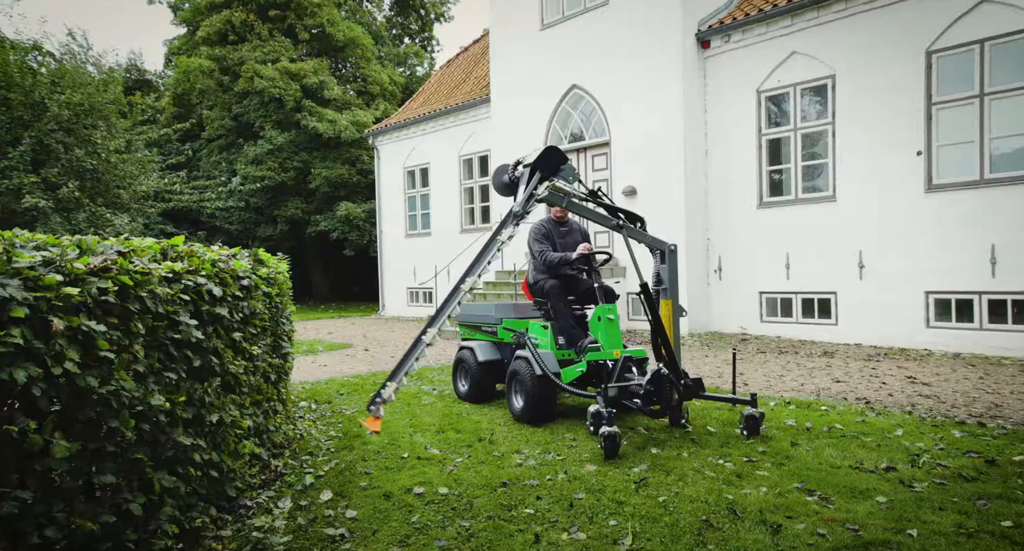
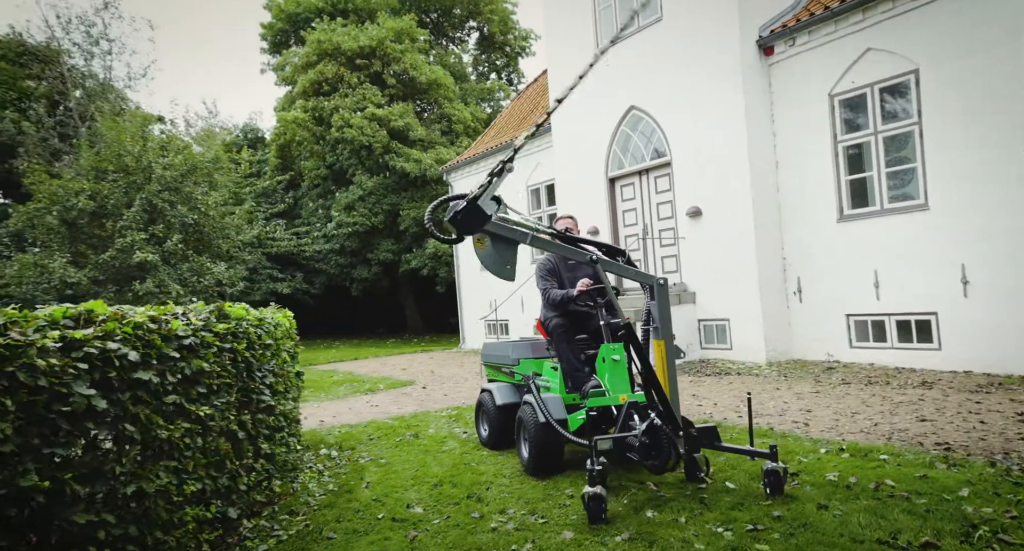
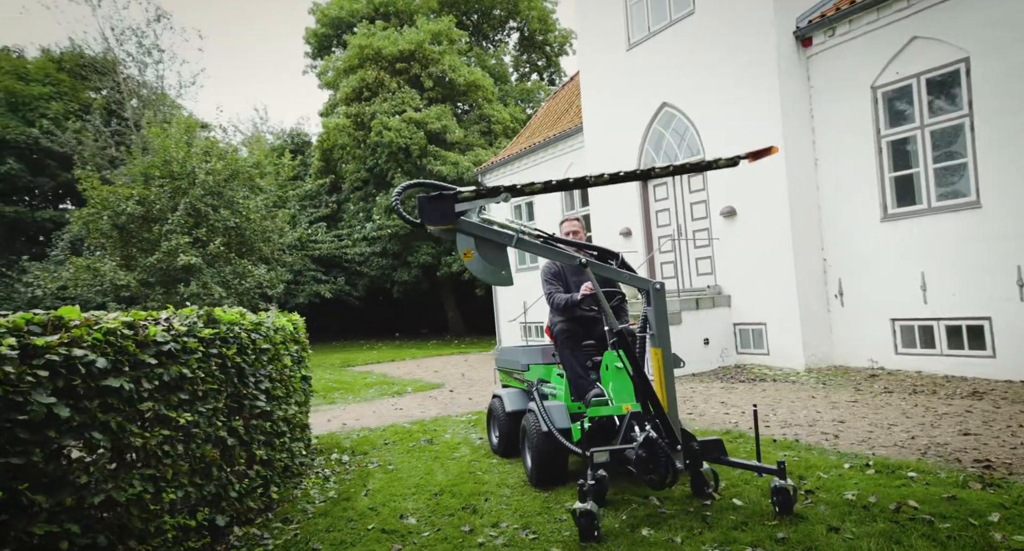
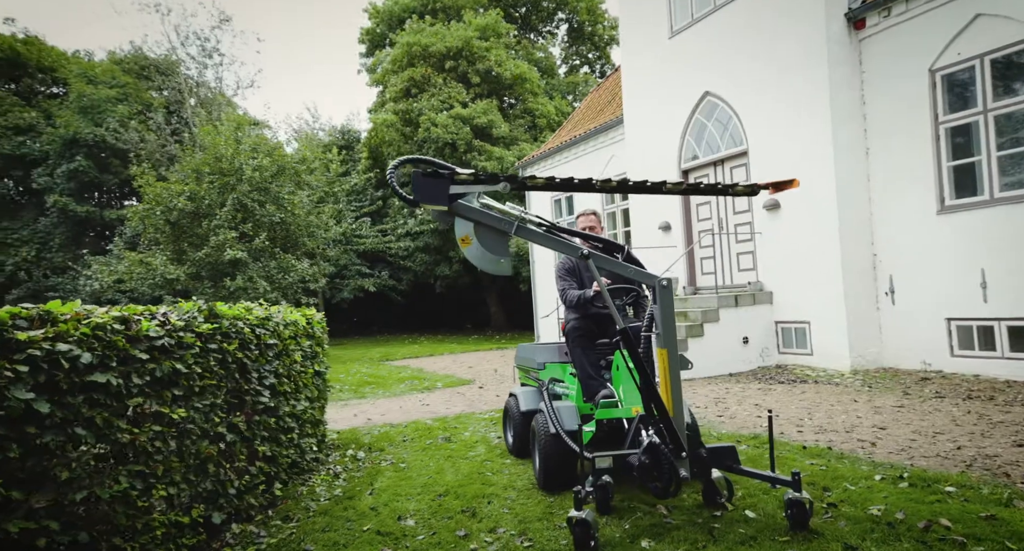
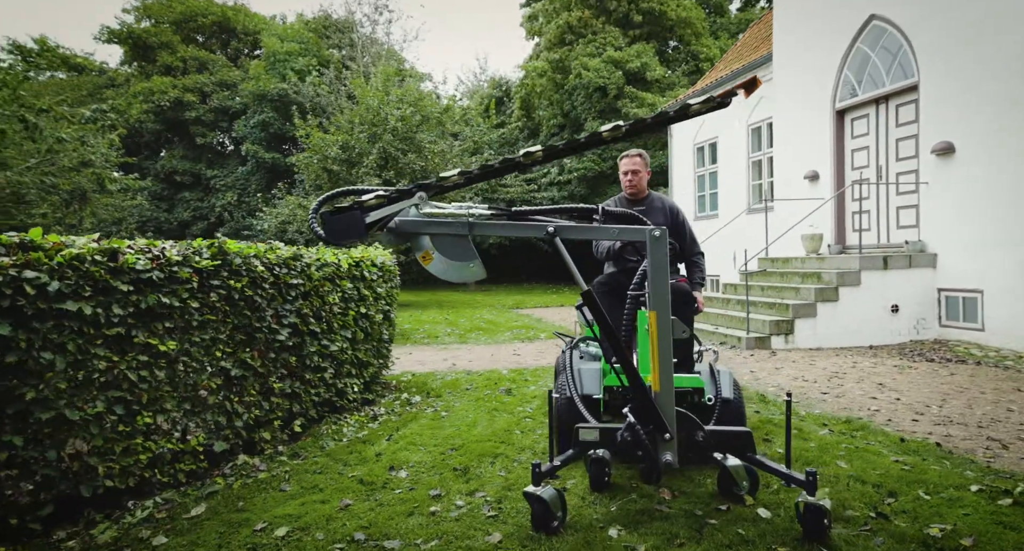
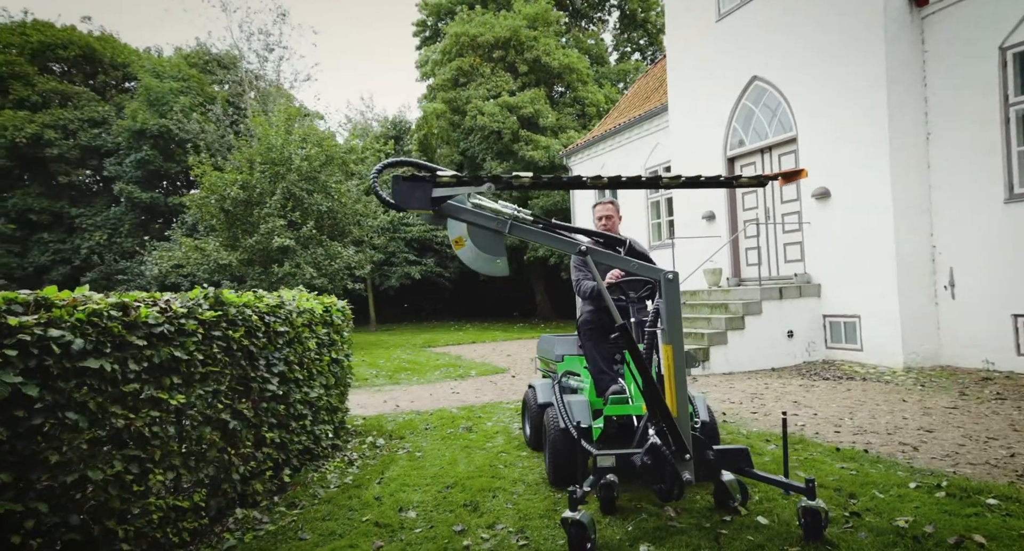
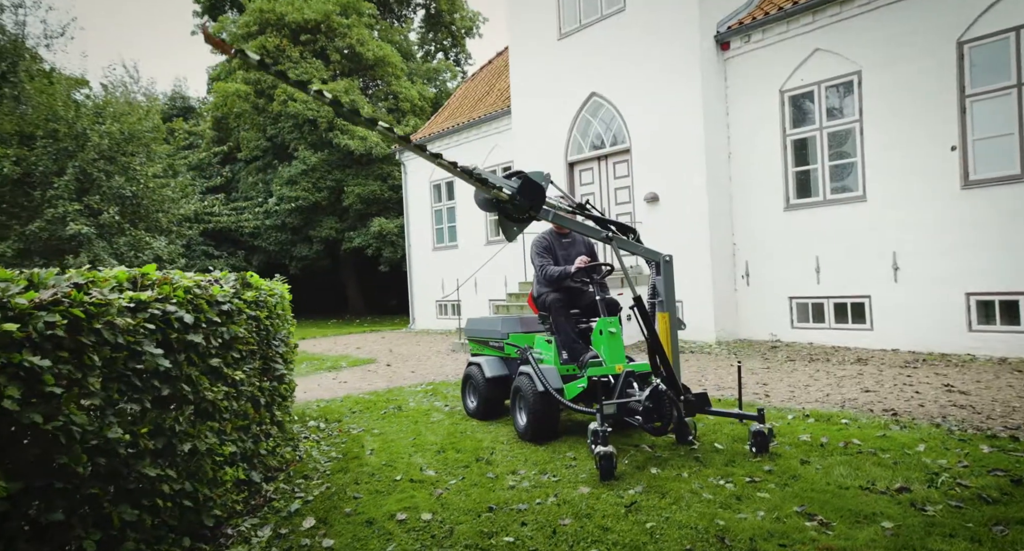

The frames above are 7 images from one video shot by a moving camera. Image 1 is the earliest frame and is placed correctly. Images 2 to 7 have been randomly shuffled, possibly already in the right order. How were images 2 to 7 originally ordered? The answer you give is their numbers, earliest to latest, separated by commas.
7, 2, 3, 4, 6, 5
